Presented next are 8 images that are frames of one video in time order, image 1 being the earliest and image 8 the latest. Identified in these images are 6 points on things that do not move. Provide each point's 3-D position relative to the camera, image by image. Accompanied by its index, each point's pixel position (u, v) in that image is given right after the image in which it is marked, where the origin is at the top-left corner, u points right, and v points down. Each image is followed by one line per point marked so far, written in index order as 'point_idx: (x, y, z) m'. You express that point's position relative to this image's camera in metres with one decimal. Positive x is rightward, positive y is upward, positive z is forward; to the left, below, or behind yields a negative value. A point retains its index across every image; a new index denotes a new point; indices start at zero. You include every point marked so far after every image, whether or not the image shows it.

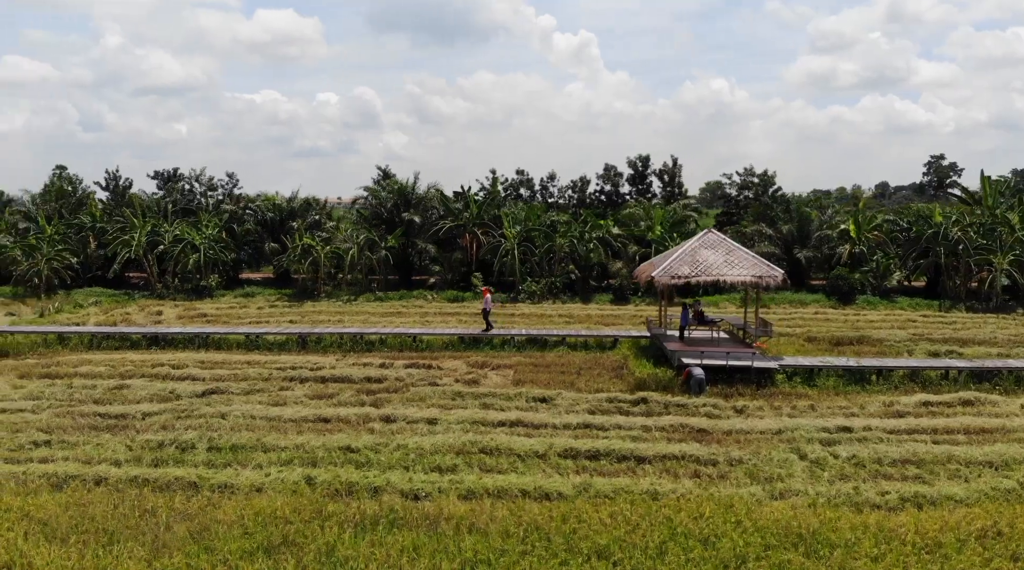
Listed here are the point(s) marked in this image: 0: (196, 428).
0: (-4.4, -2.0, +11.1) m
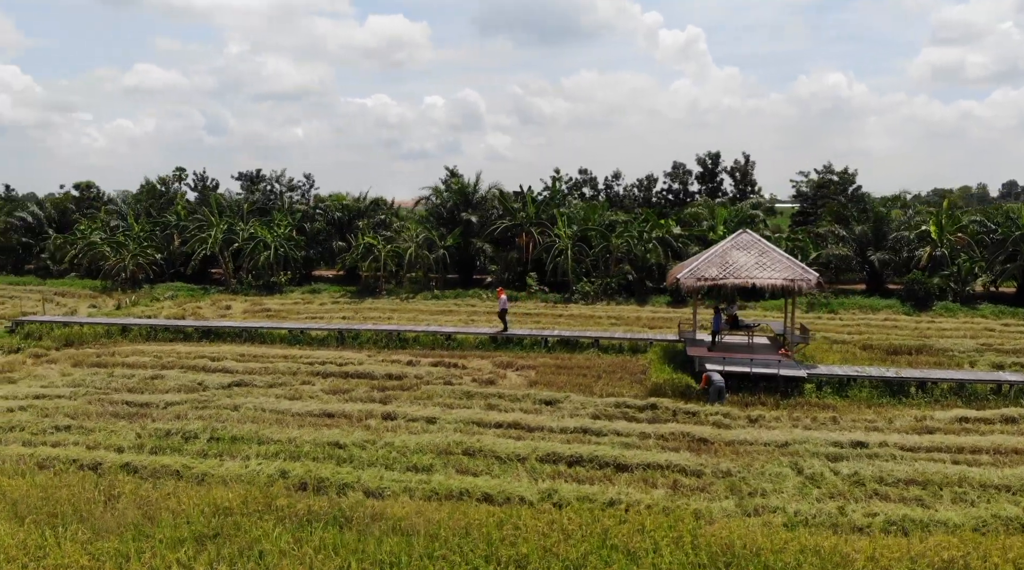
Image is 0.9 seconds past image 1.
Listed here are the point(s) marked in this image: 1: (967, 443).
0: (-4.4, -1.9, +11.5) m
1: (+5.7, -2.0, +10.1) m
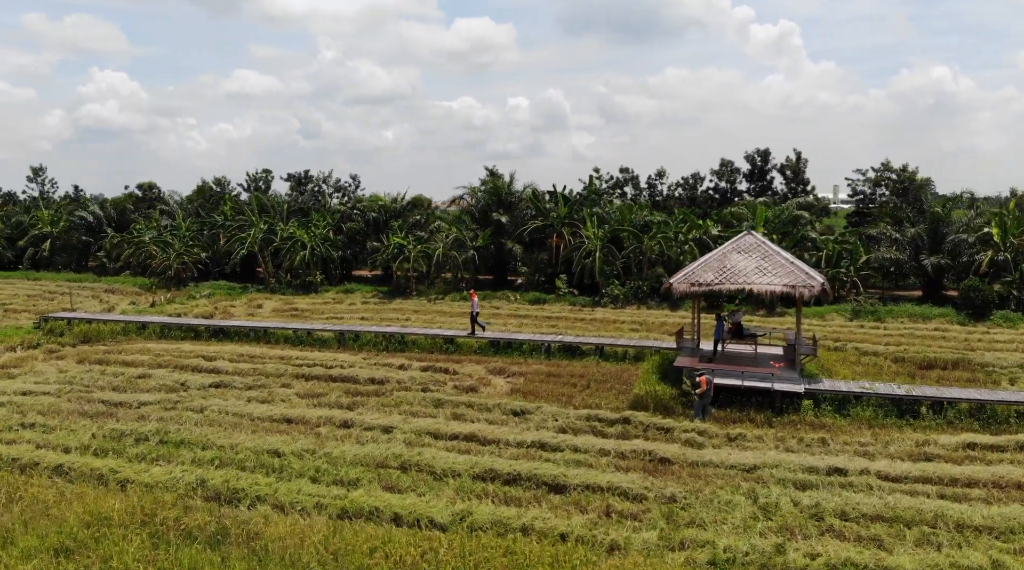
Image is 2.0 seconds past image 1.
0: (-4.9, -1.9, +11.4) m
1: (+5.0, -2.1, +8.9) m
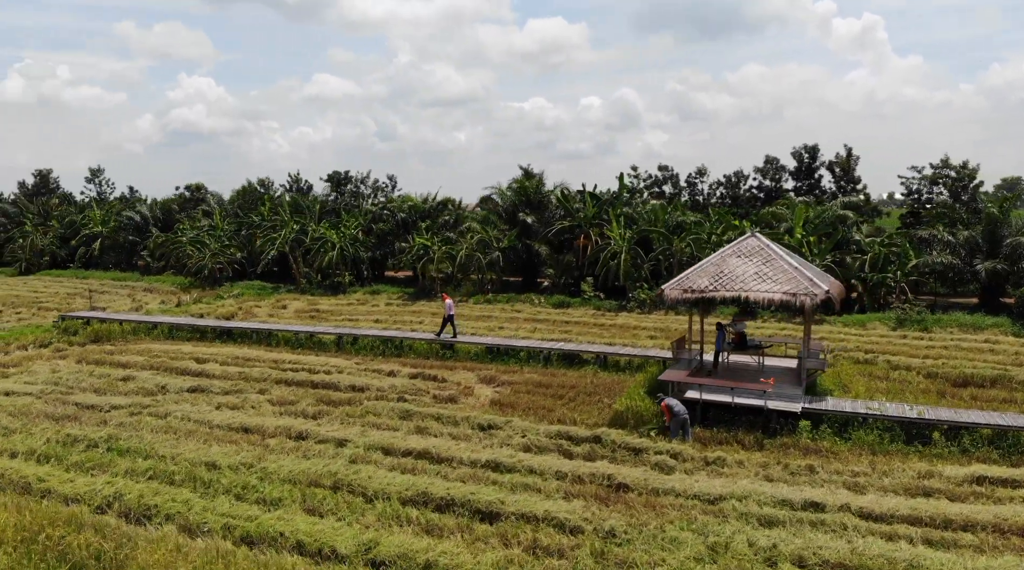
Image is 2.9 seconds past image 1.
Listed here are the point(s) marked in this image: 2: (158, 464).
0: (-5.3, -1.9, +11.1) m
1: (+4.3, -2.2, +7.7) m
2: (-4.1, -2.1, +9.3) m
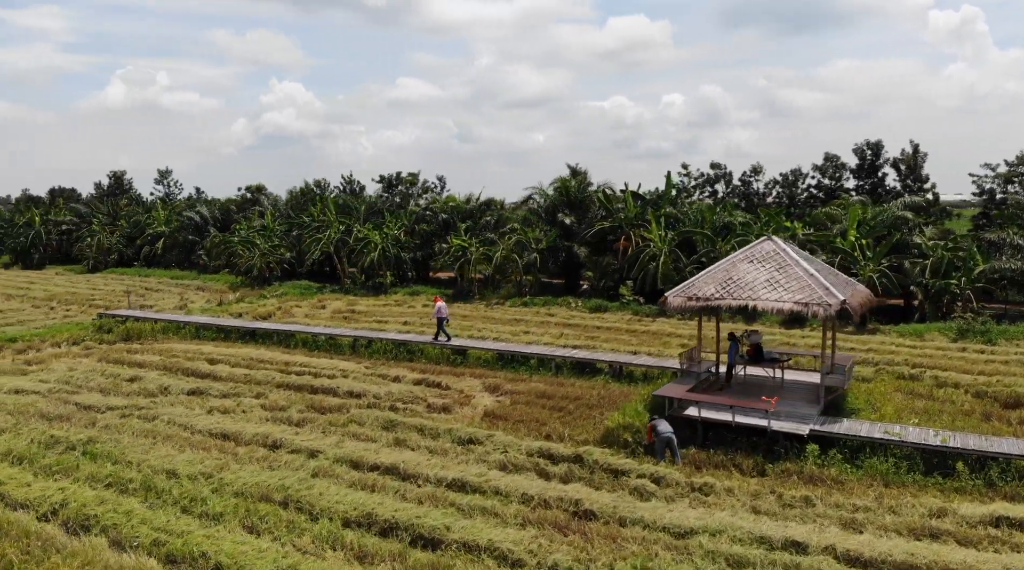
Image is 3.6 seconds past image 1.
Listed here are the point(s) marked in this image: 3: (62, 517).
0: (-5.5, -2.0, +11.0) m
1: (+3.7, -2.3, +6.7) m
2: (-4.4, -2.1, +9.1) m
3: (-4.4, -2.3, +7.9) m
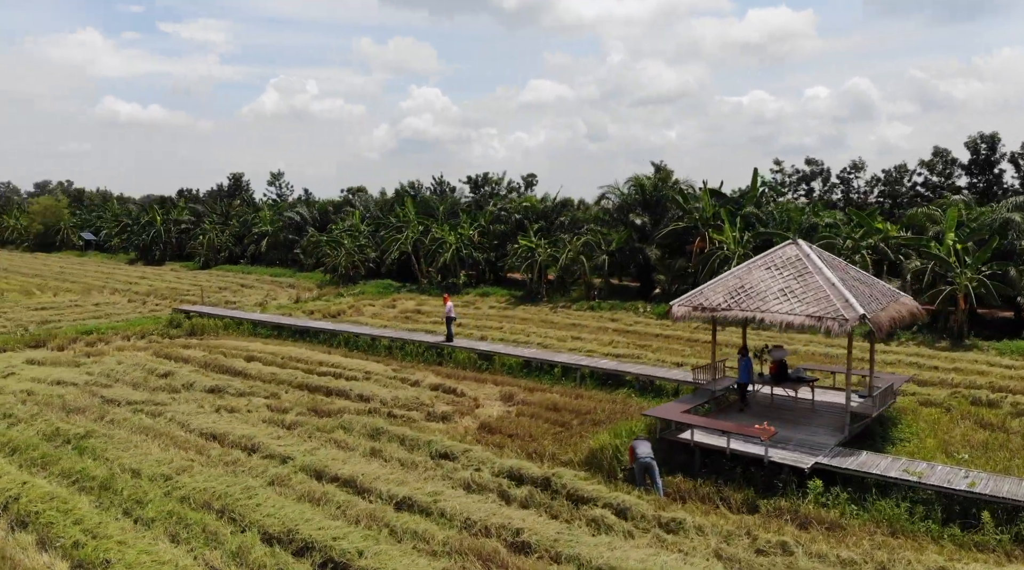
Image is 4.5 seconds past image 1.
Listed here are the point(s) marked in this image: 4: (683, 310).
0: (-5.5, -1.9, +11.2) m
1: (+2.9, -2.4, +5.5) m
2: (-4.8, -2.1, +9.2) m
3: (-5.0, -2.3, +8.0) m
4: (+2.1, -0.3, +9.8) m
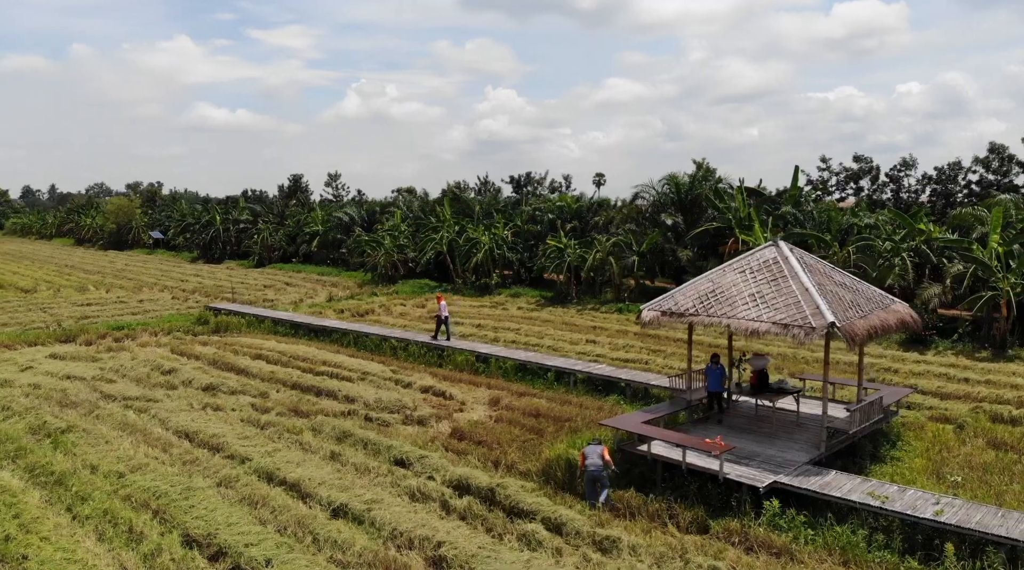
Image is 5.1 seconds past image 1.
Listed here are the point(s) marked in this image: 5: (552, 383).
0: (-5.8, -1.9, +11.5) m
1: (+2.0, -2.5, +4.9) m
2: (-5.3, -2.1, +9.4) m
3: (-5.6, -2.2, +8.2) m
4: (+1.6, -0.3, +9.3) m
5: (+0.6, -1.6, +13.0) m
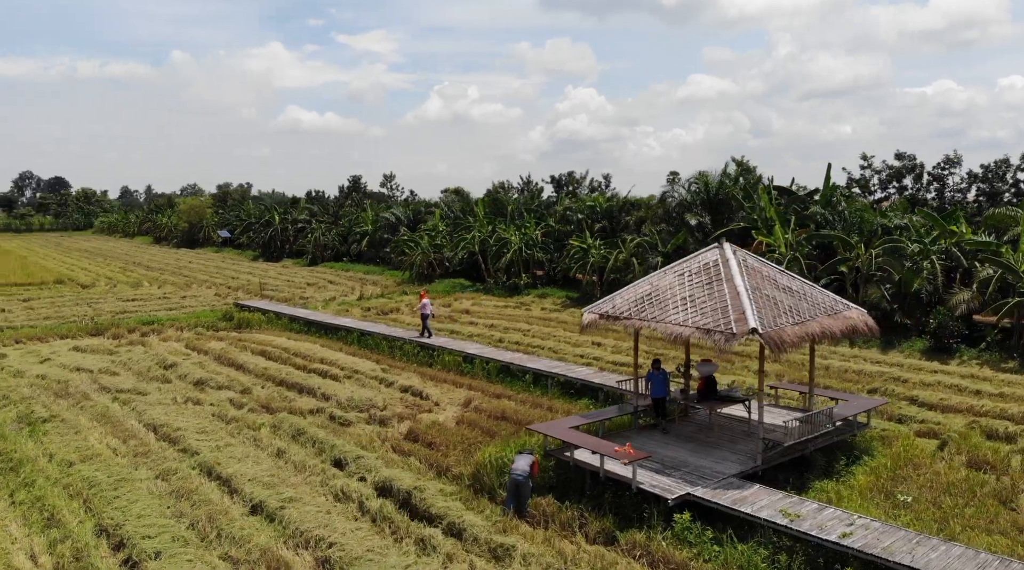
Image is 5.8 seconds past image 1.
0: (-6.3, -1.8, +12.0) m
1: (+0.8, -2.5, +4.7) m
2: (-6.0, -2.0, +9.8) m
3: (-6.4, -2.2, +8.7) m
4: (+0.9, -0.4, +9.0) m
5: (+0.3, -1.6, +12.8) m
